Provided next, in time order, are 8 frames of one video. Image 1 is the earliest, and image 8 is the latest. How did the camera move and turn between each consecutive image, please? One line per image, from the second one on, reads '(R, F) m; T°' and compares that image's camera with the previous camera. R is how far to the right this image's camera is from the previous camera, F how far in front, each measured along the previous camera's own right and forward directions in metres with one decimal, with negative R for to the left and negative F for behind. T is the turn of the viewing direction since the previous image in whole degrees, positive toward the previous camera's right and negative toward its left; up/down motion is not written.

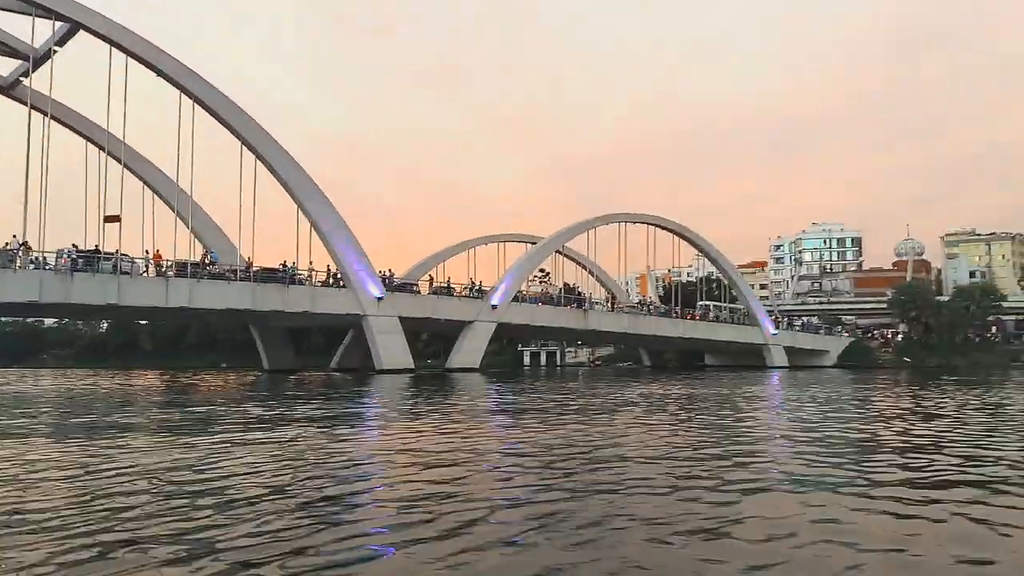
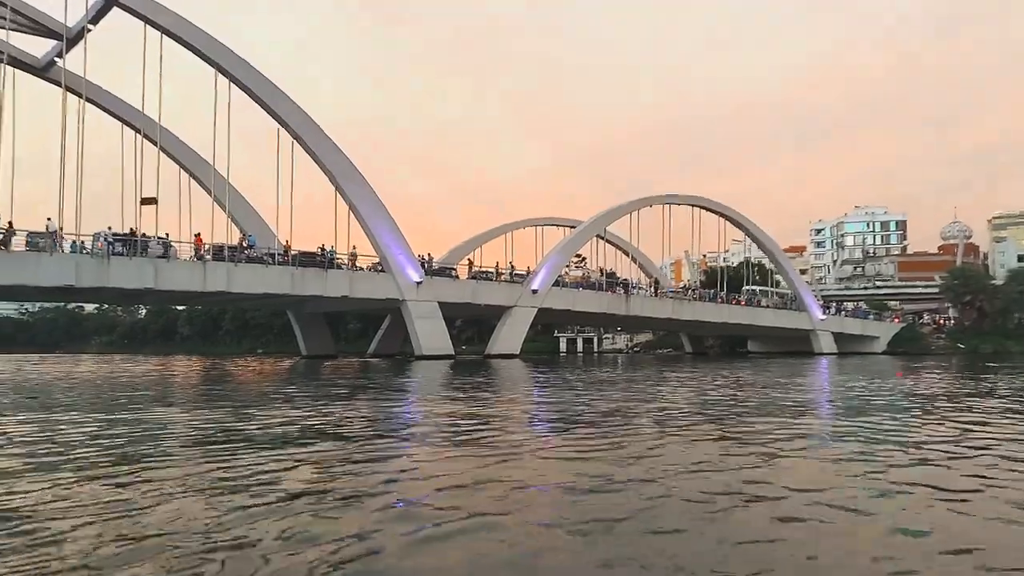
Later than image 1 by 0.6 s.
(-0.3, +0.9) m; -2°
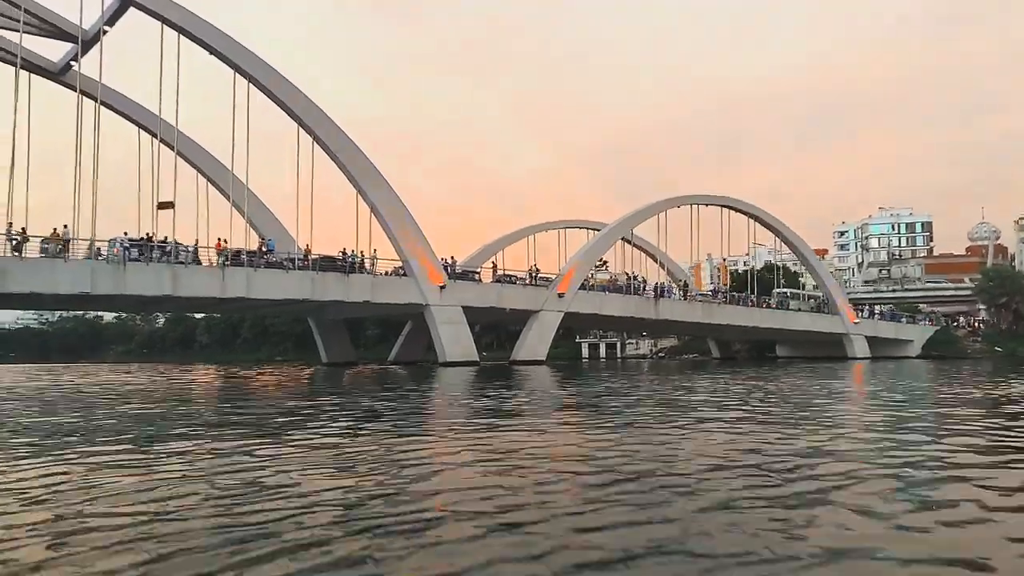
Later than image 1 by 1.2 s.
(-0.3, +0.9) m; -1°
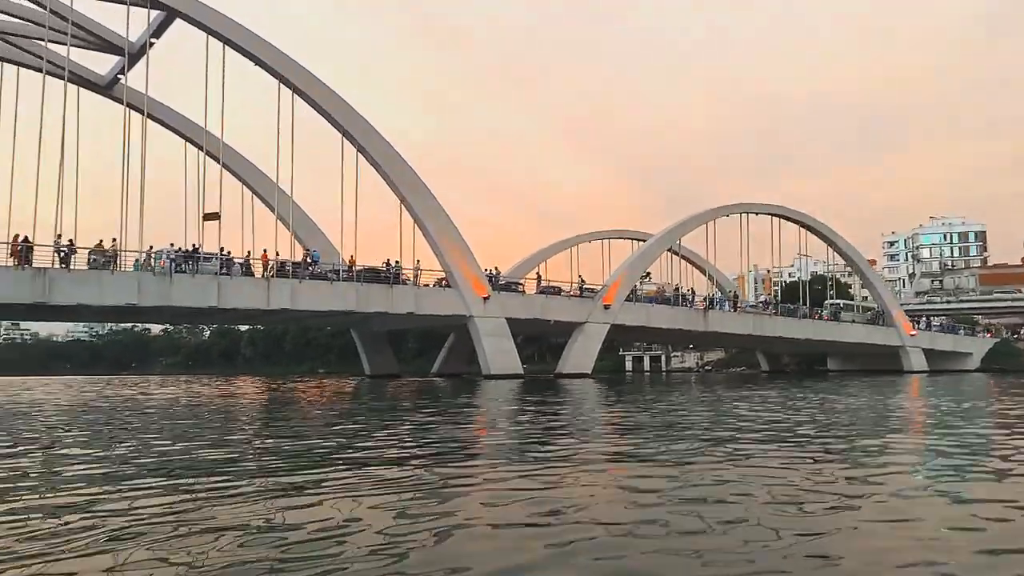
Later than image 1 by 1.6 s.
(-0.2, +0.5) m; -3°
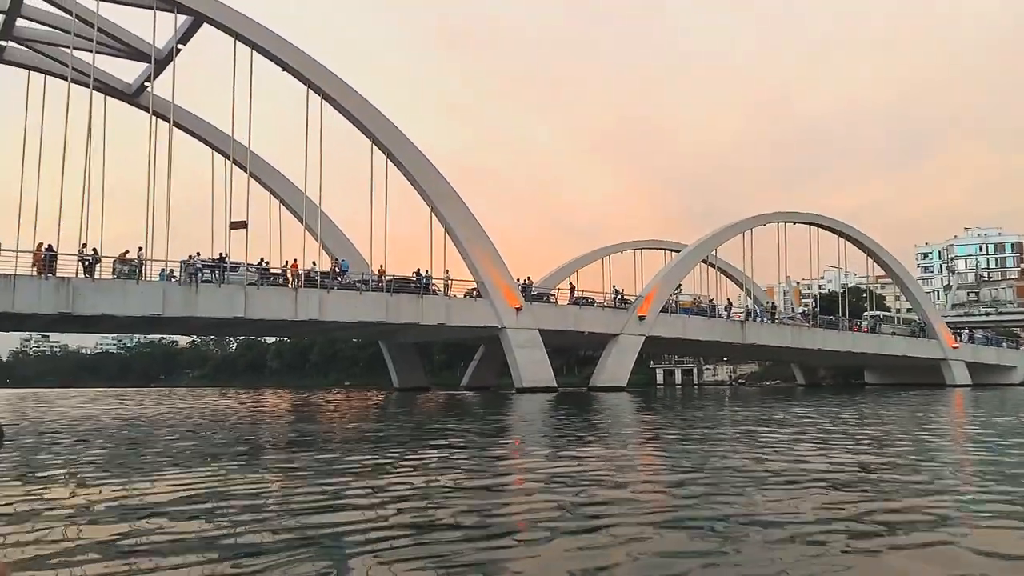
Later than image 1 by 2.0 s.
(-0.3, +0.8) m; -2°
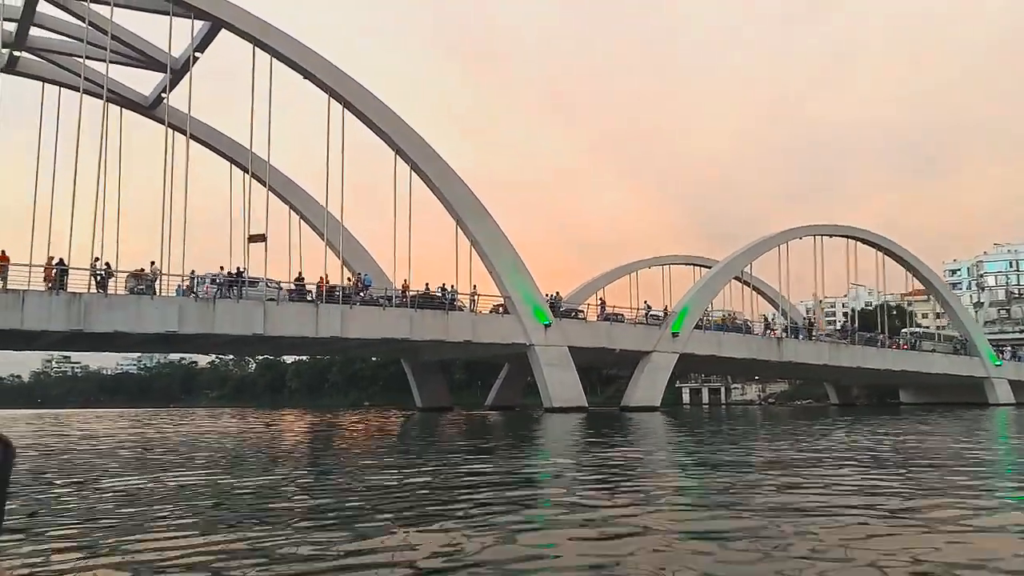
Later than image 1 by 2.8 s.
(-0.4, +1.1) m; -1°
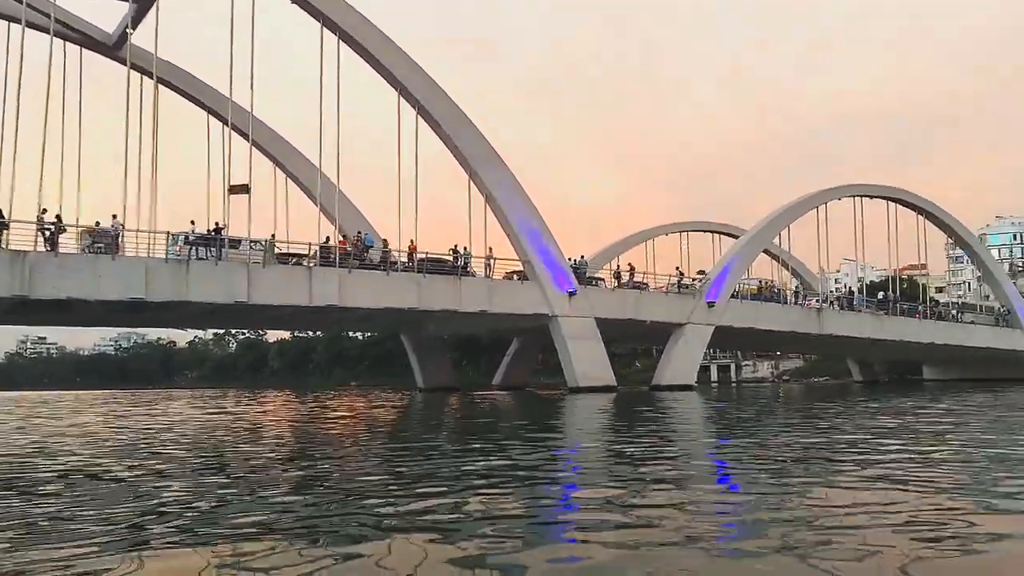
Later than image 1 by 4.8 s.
(-1.0, +3.3) m; +1°
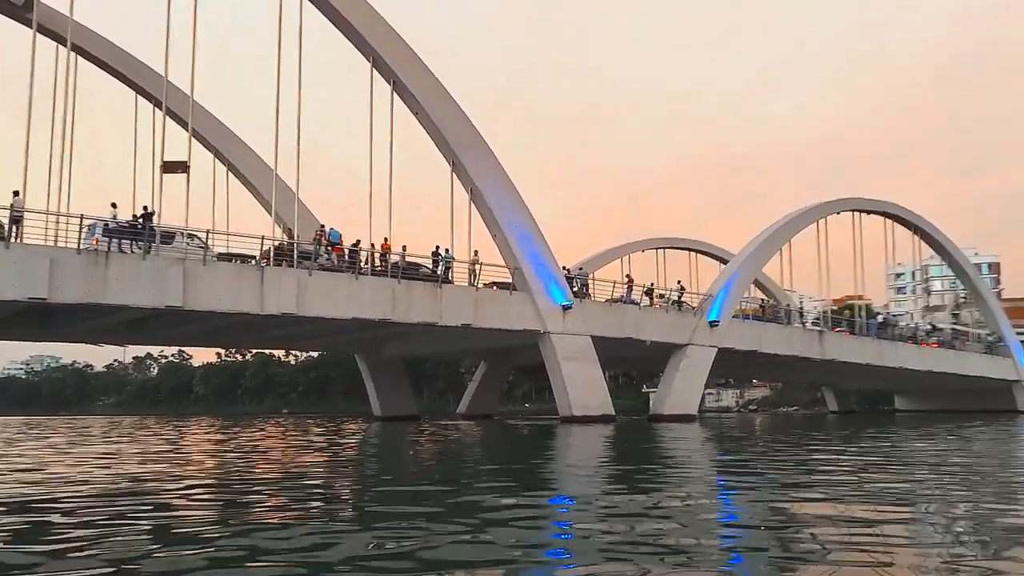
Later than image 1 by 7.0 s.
(-1.2, +3.4) m; +5°
